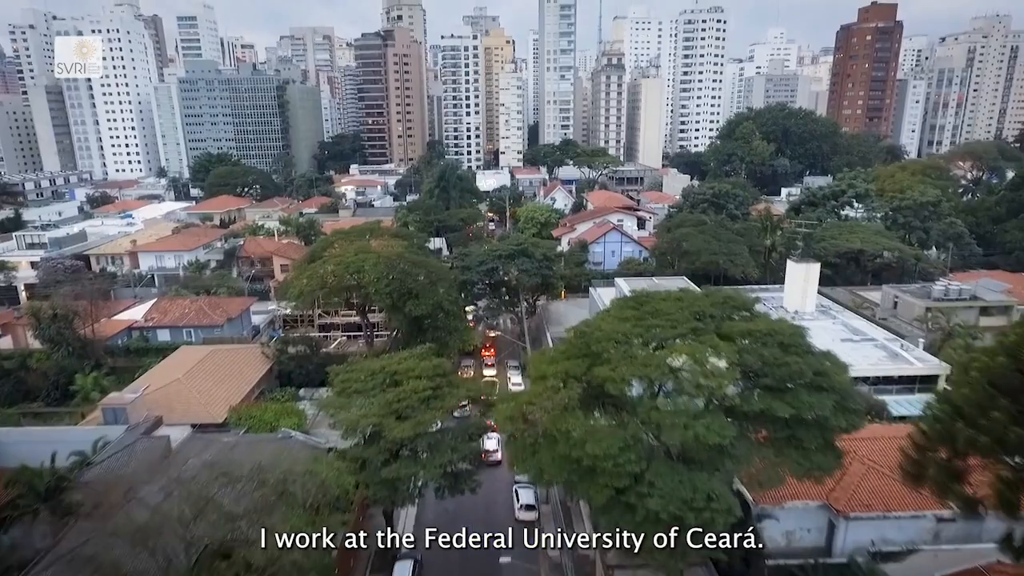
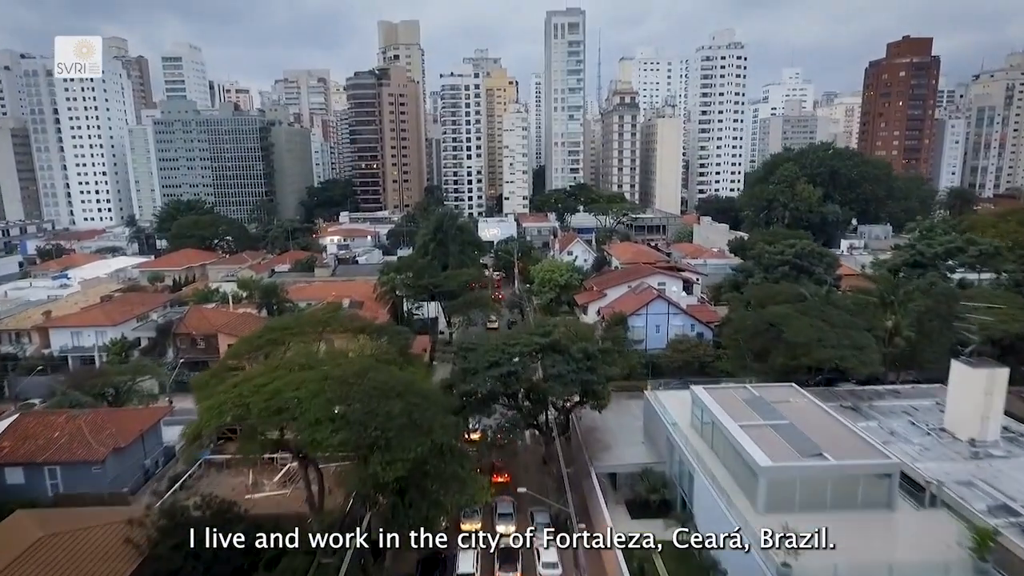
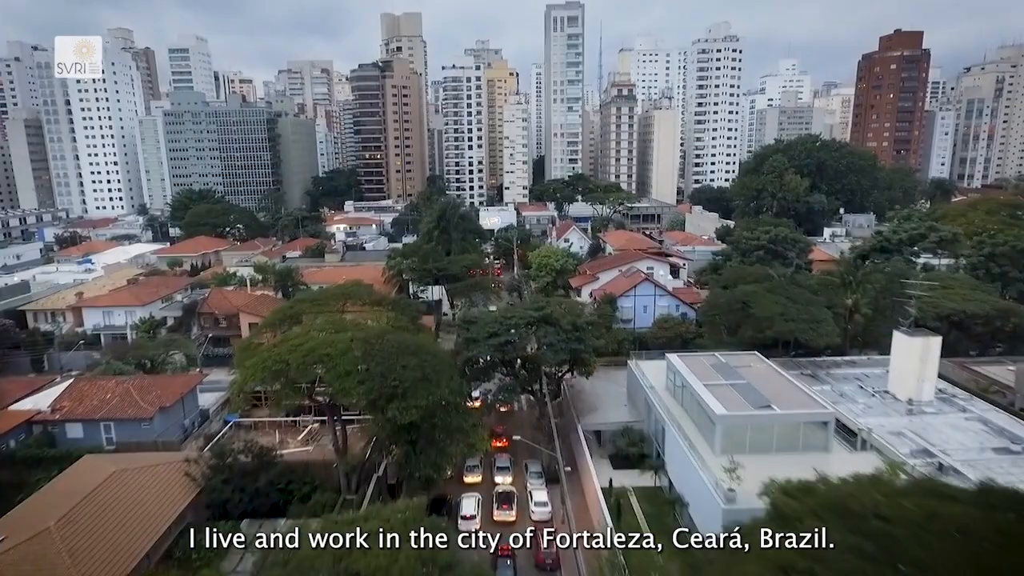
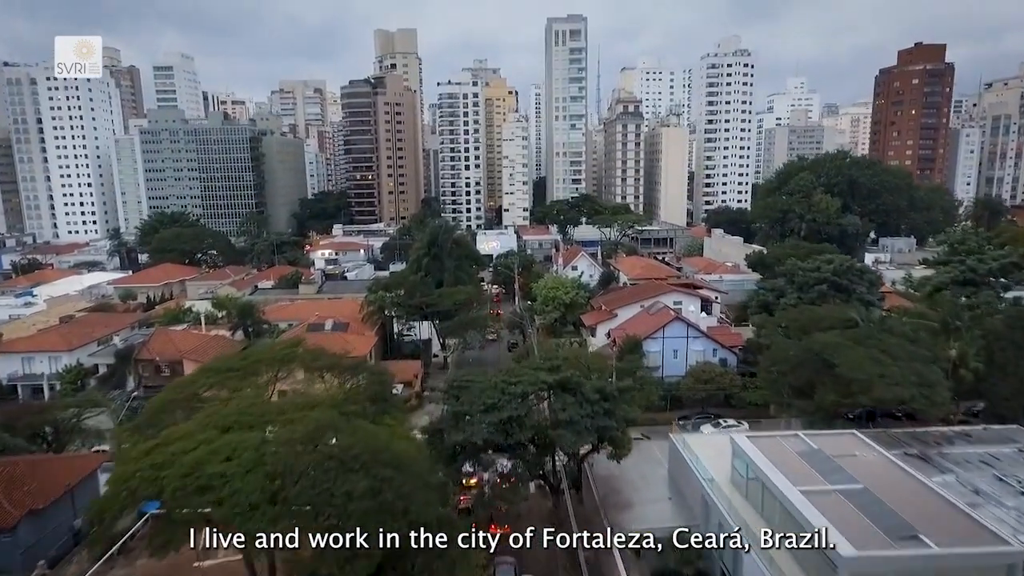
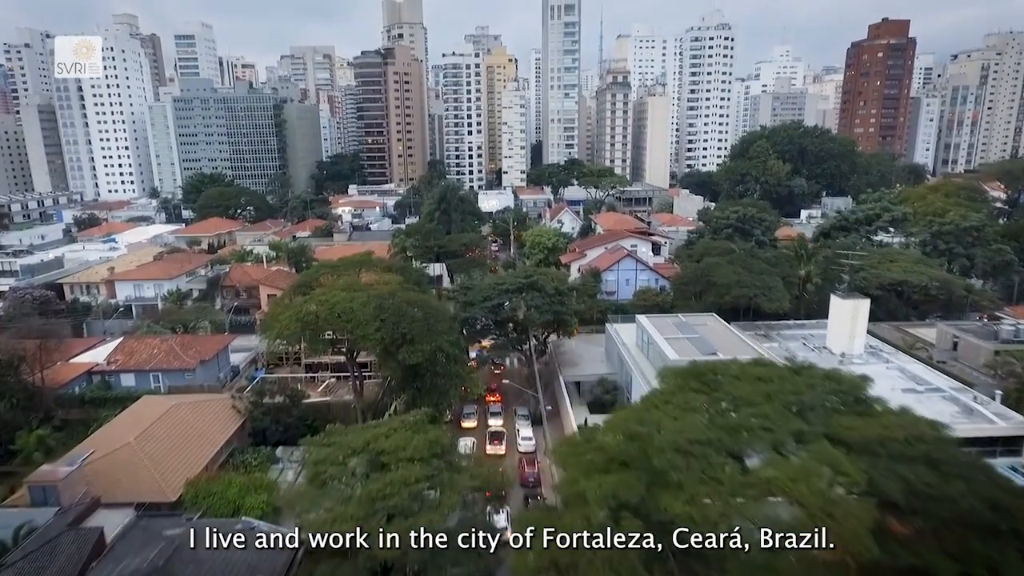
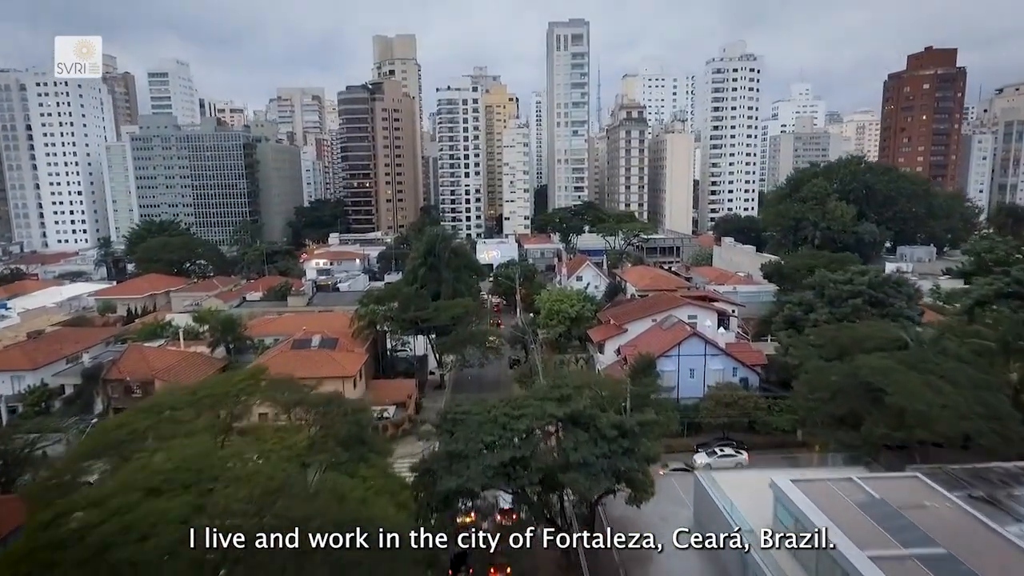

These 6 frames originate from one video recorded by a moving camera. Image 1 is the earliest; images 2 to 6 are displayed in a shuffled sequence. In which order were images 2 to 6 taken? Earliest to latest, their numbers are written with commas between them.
5, 3, 2, 4, 6
